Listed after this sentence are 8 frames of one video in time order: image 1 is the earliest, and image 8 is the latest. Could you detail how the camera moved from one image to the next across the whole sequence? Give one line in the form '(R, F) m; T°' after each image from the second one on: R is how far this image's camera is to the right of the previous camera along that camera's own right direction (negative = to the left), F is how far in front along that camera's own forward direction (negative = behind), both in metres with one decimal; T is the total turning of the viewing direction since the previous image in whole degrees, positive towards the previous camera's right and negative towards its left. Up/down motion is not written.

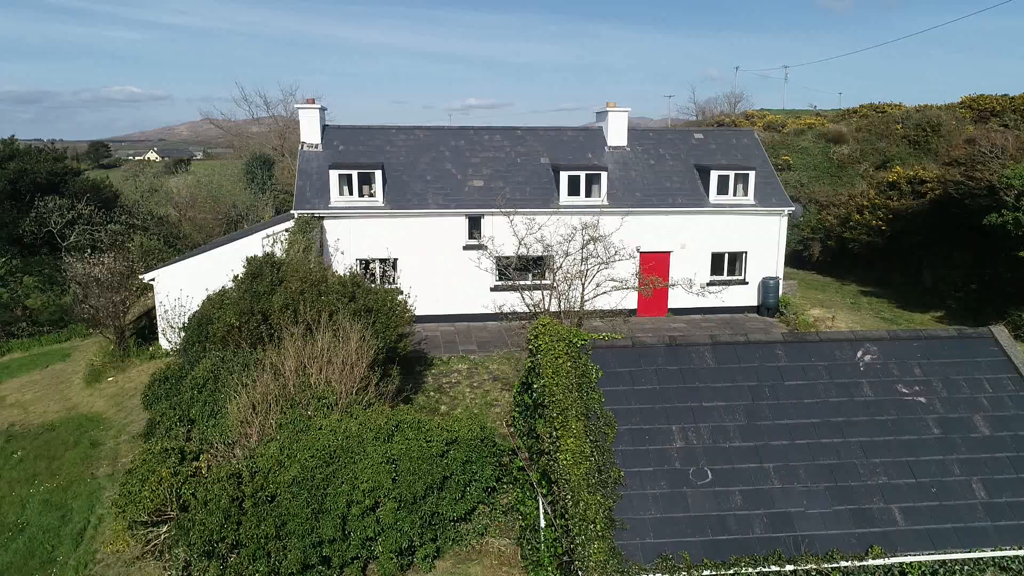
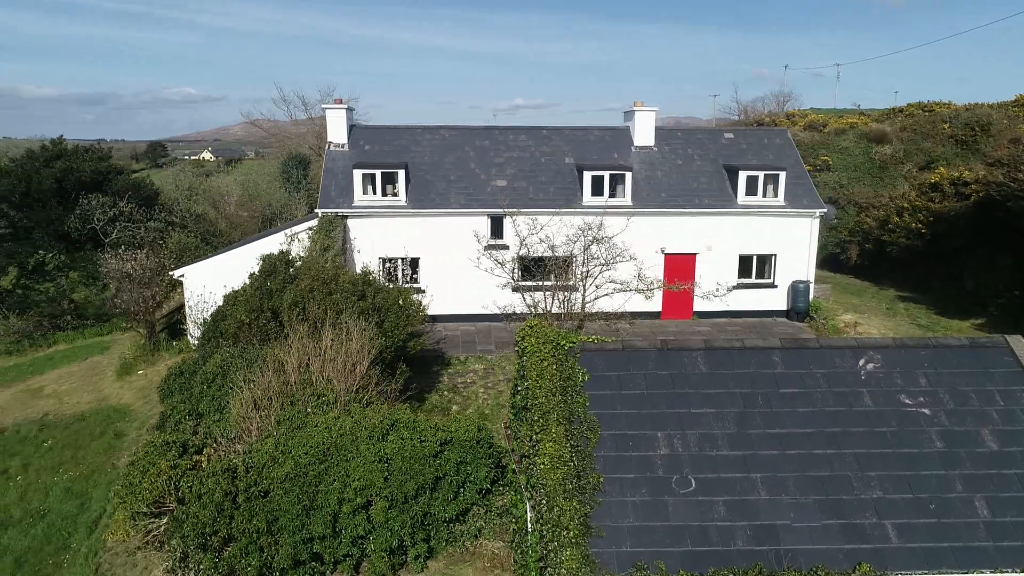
(+0.6, +0.1) m; -4°
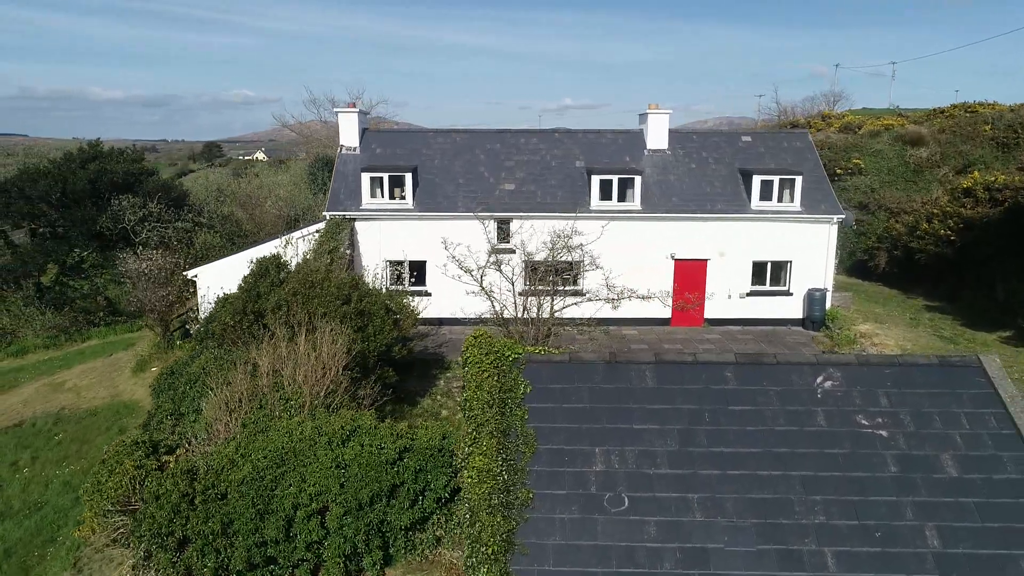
(+1.0, +0.1) m; -4°
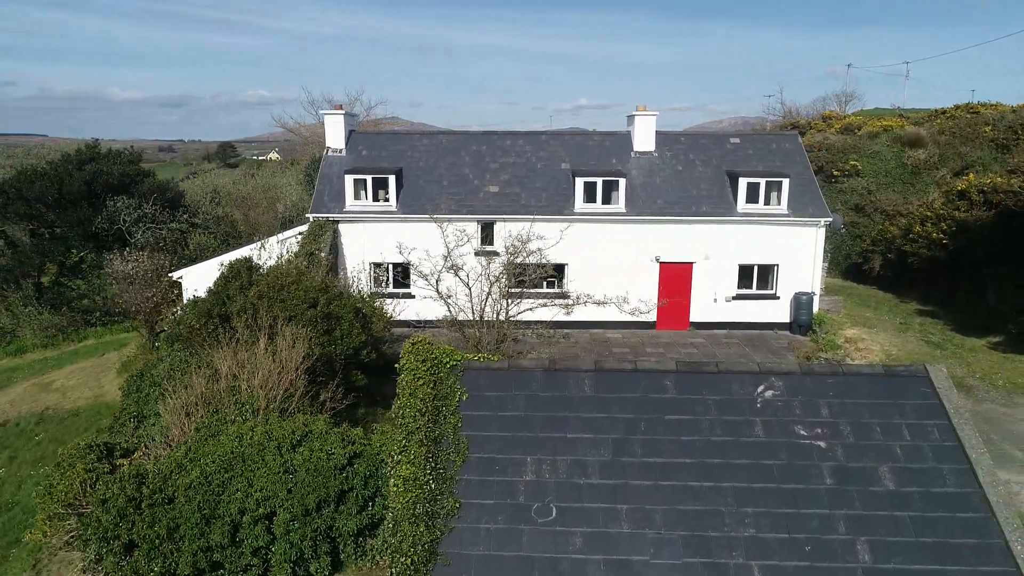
(+0.8, +0.1) m; -1°
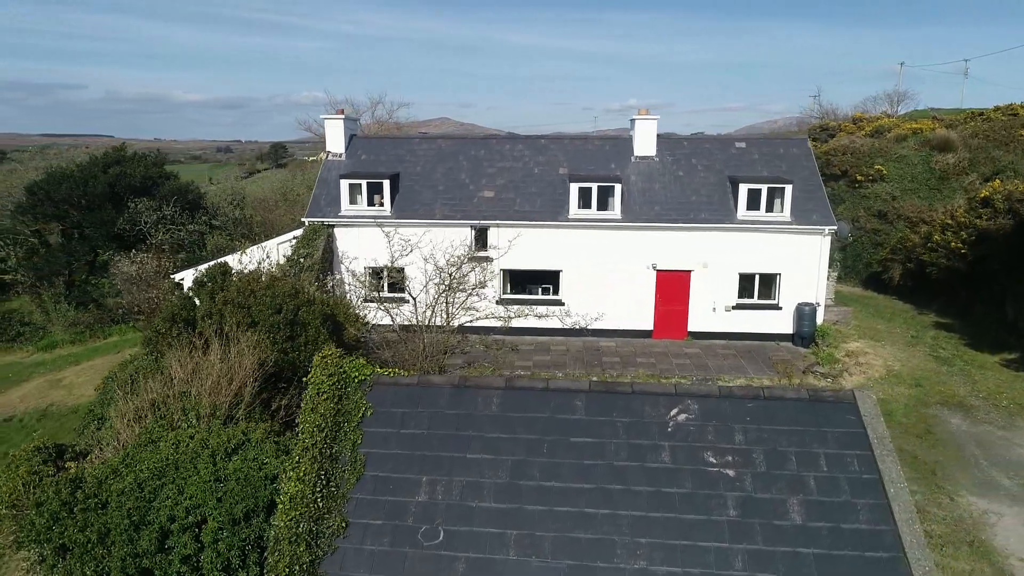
(+1.4, +0.2) m; -4°
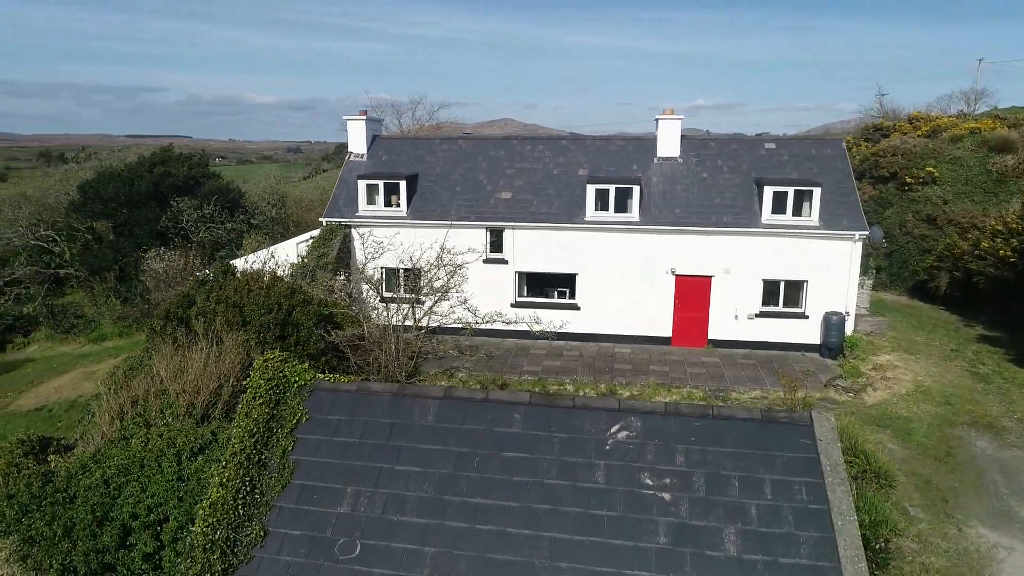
(+1.1, +0.3) m; -5°
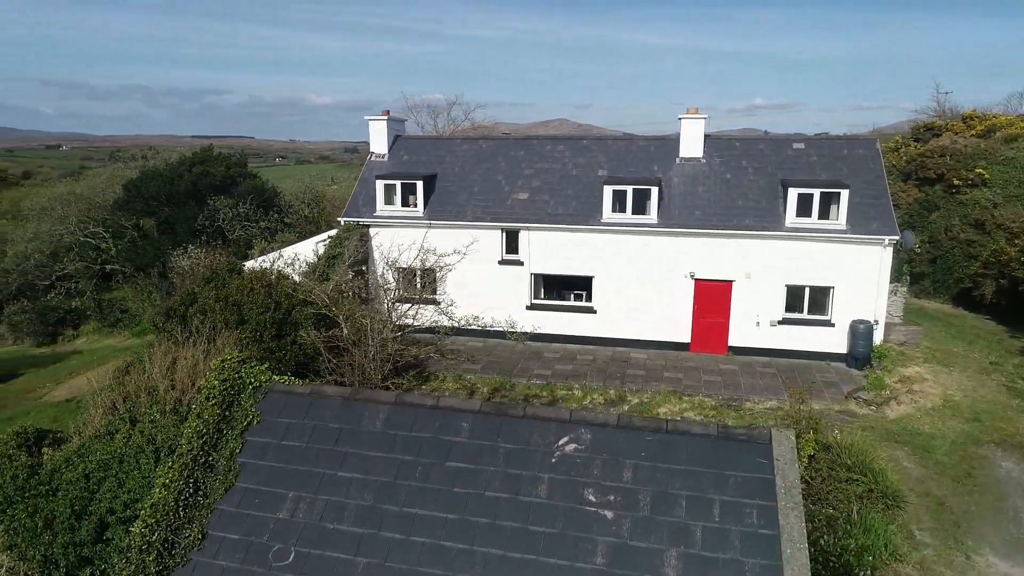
(+0.9, +0.3) m; -4°
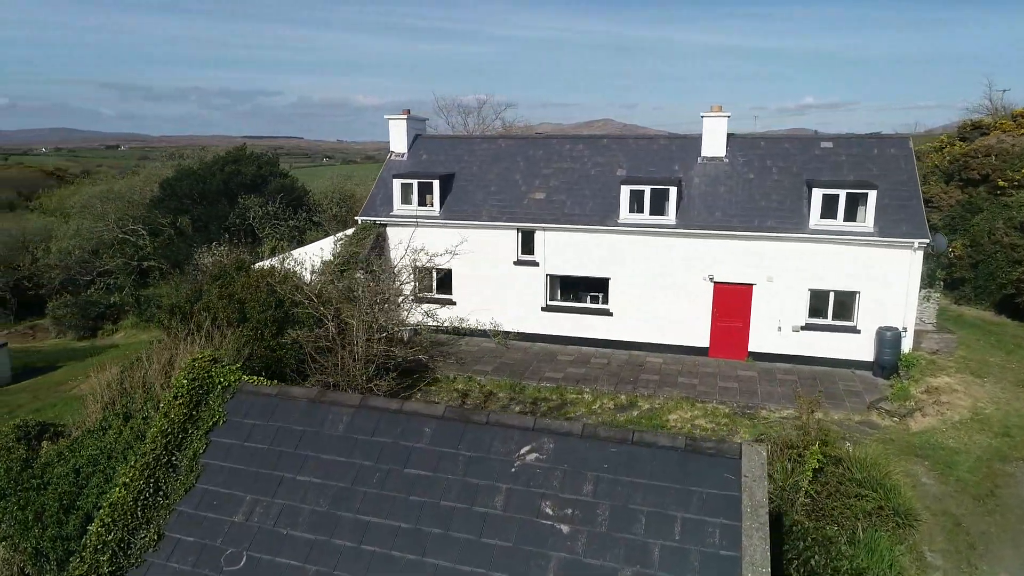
(+0.7, +0.3) m; -3°
